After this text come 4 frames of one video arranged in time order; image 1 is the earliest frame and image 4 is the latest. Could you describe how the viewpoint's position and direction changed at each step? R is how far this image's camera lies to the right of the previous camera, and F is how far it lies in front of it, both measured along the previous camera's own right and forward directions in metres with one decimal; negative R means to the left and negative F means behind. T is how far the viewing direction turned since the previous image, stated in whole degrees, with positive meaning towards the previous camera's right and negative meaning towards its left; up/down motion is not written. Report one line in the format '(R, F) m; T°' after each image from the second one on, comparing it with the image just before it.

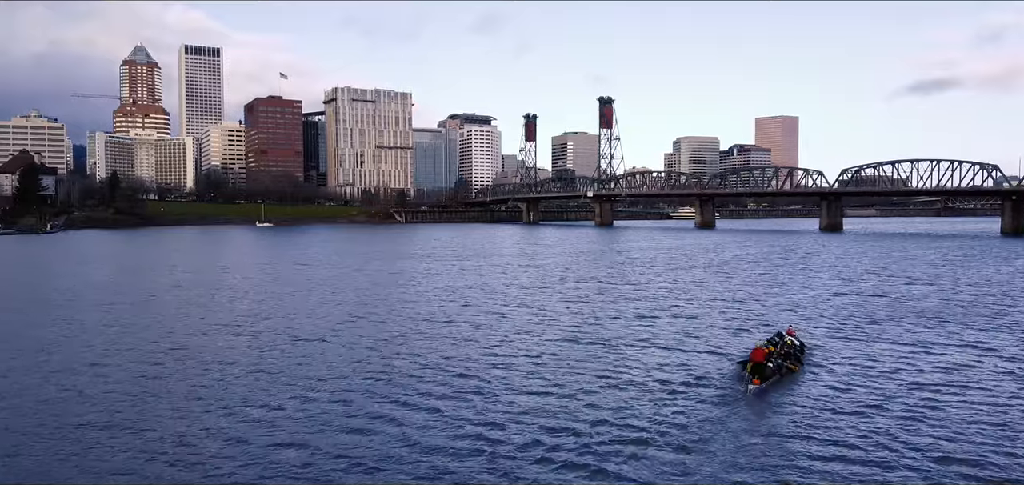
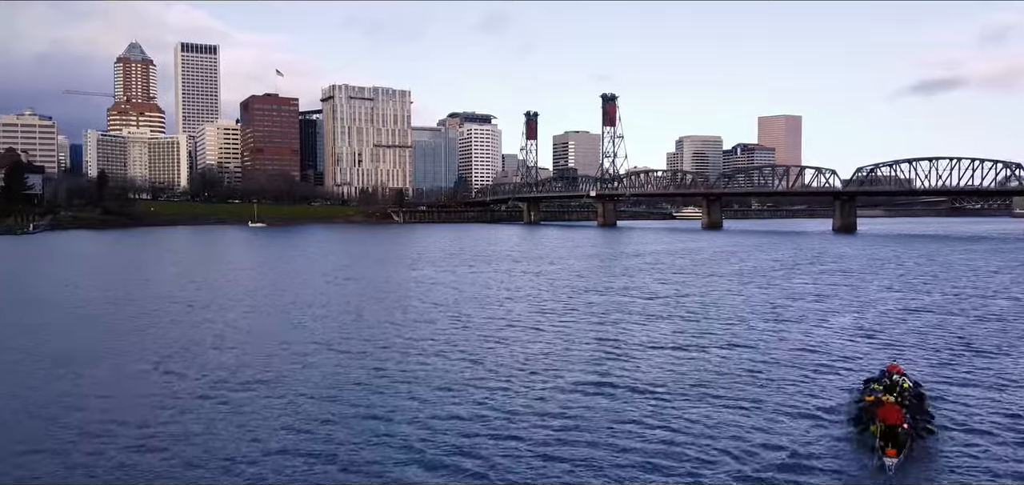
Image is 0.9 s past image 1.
(-0.1, +2.4) m; 0°
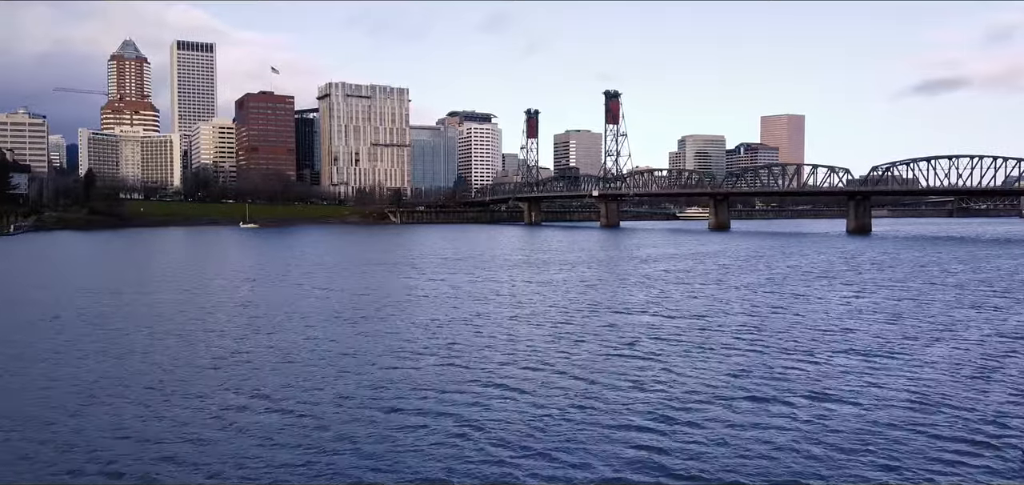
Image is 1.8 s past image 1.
(-0.1, +2.4) m; 0°
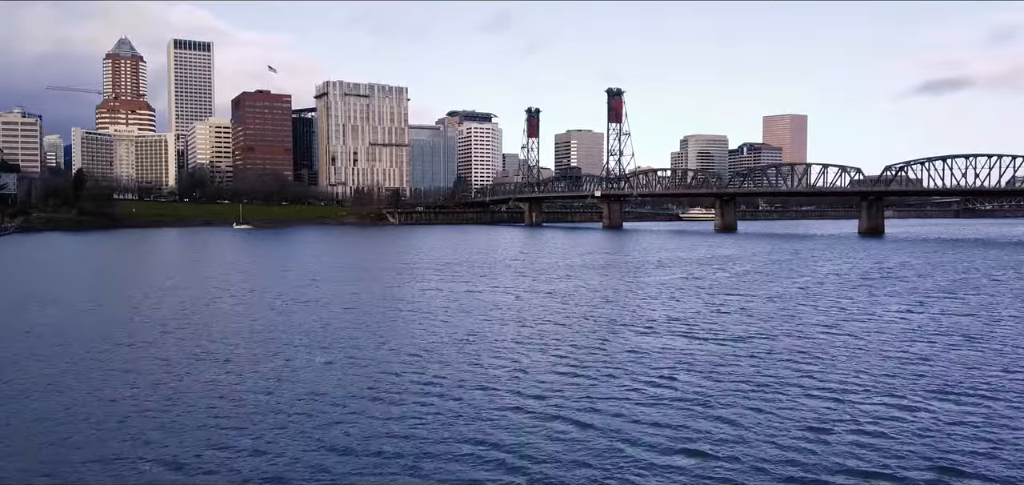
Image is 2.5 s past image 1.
(-0.1, +1.9) m; 0°
